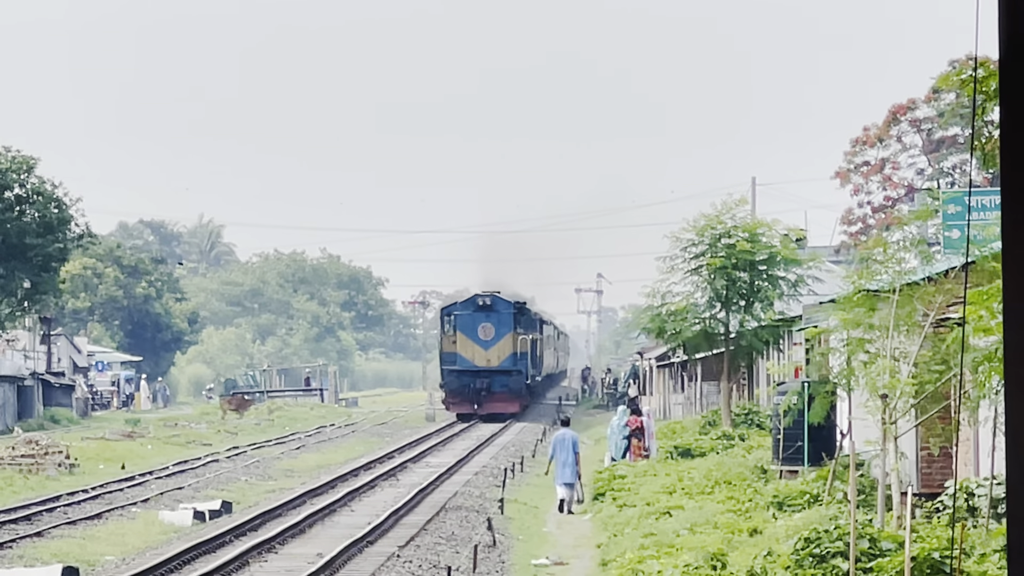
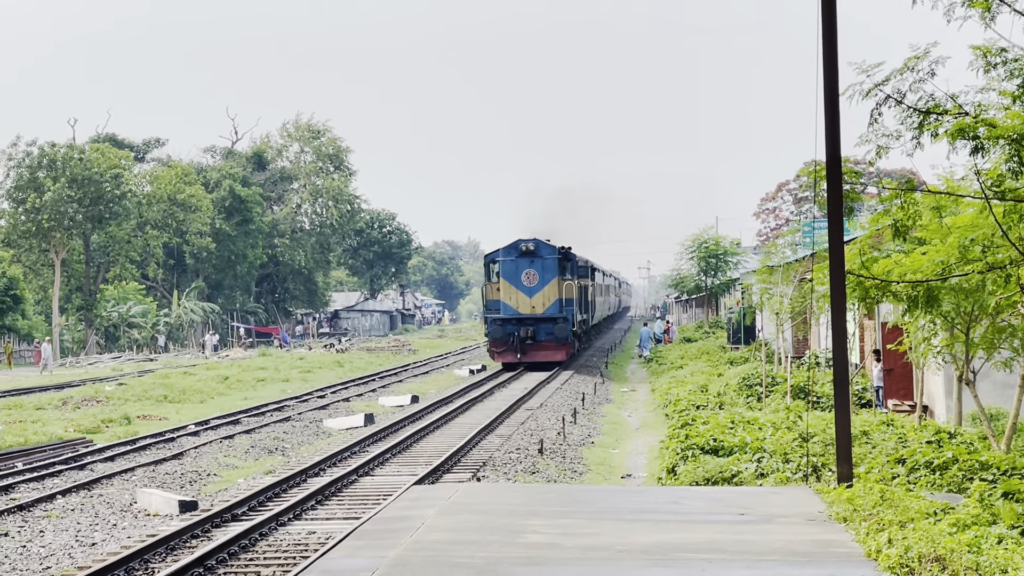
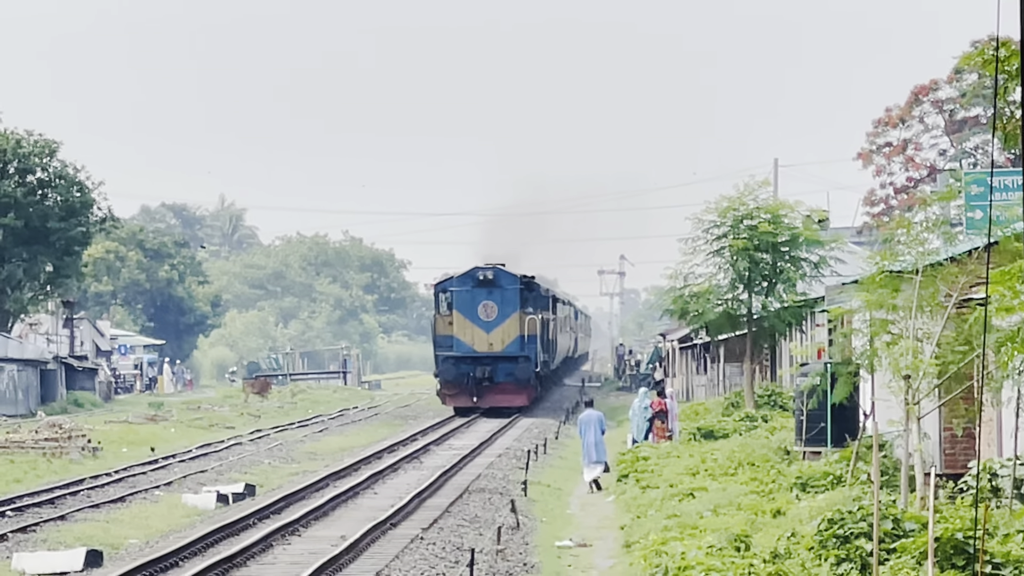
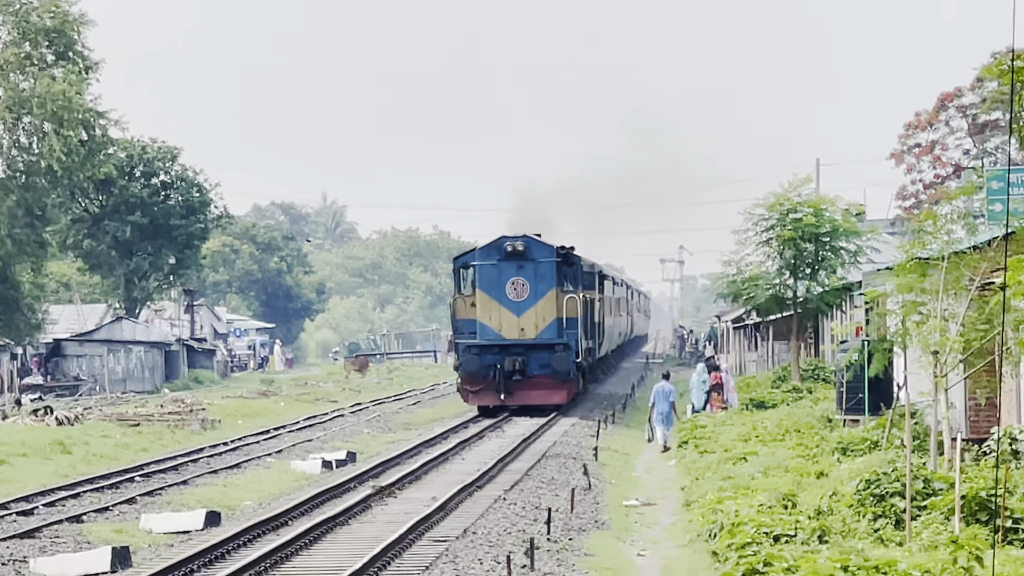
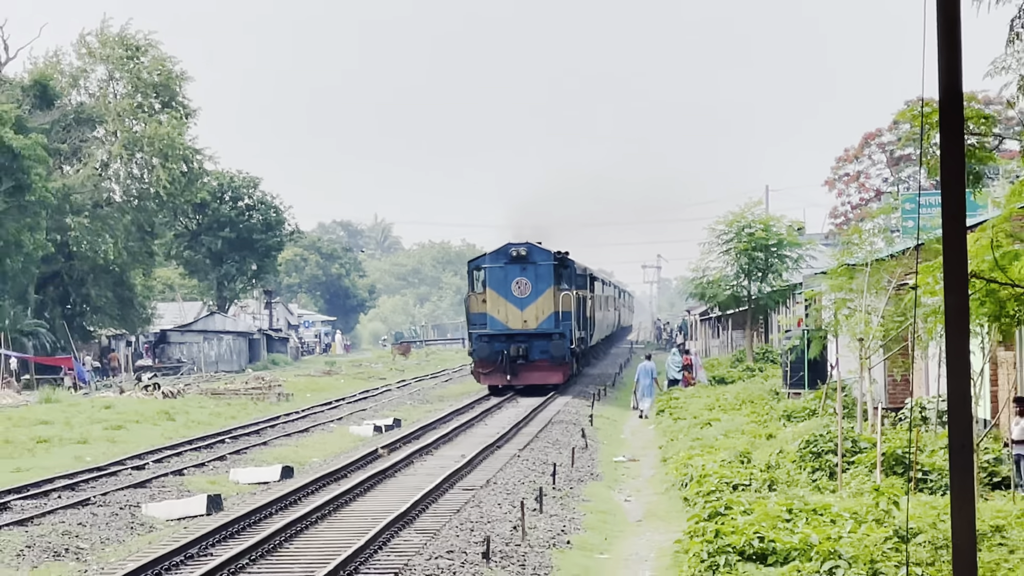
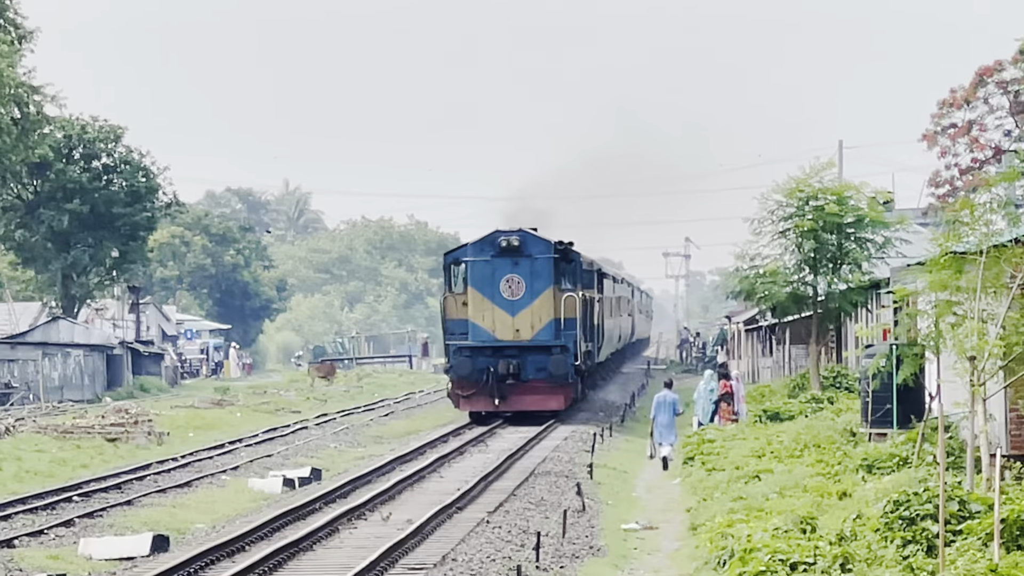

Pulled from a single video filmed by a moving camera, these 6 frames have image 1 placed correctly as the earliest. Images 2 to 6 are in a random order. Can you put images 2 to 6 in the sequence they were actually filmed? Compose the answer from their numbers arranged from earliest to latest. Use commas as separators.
3, 6, 4, 5, 2
